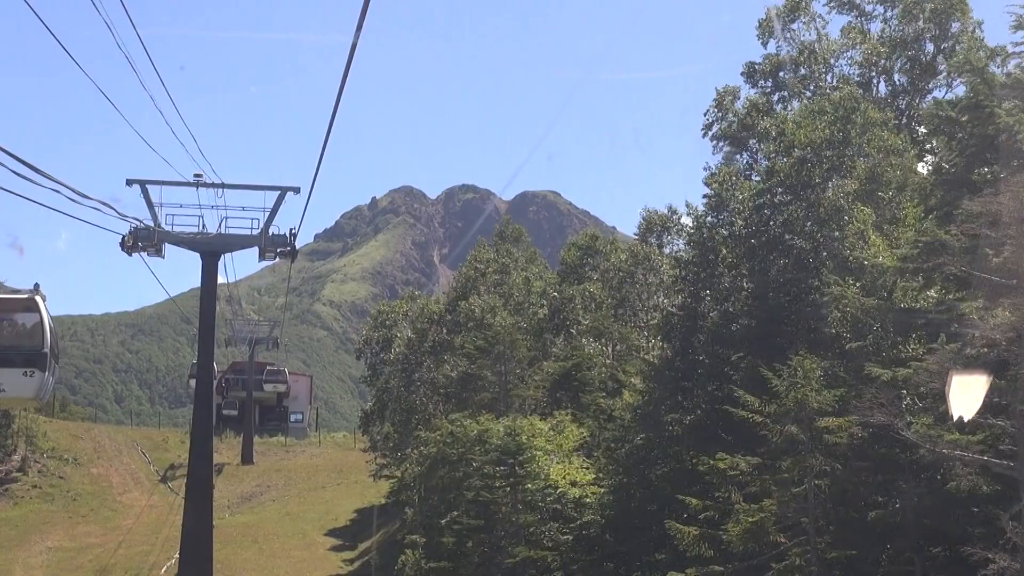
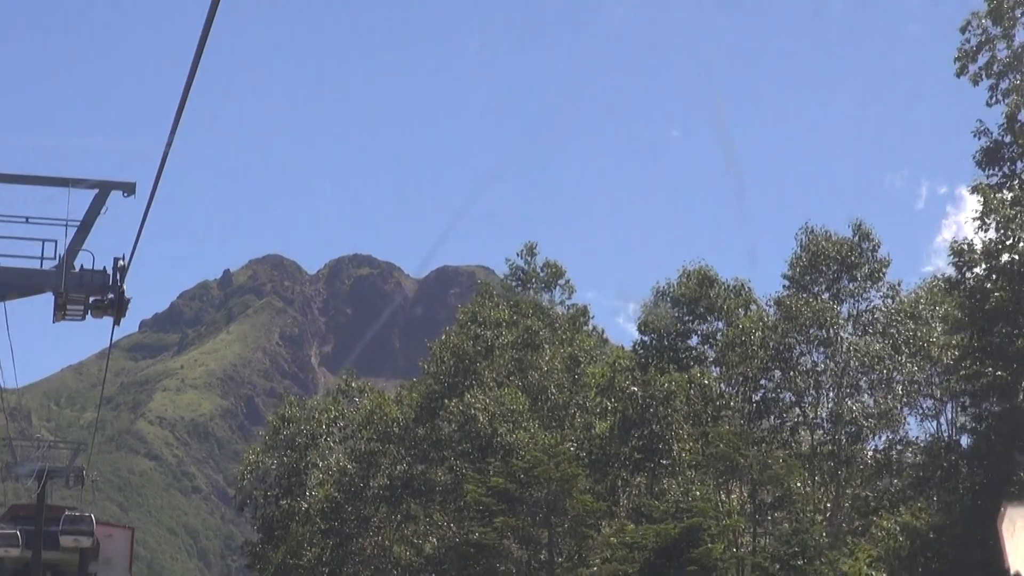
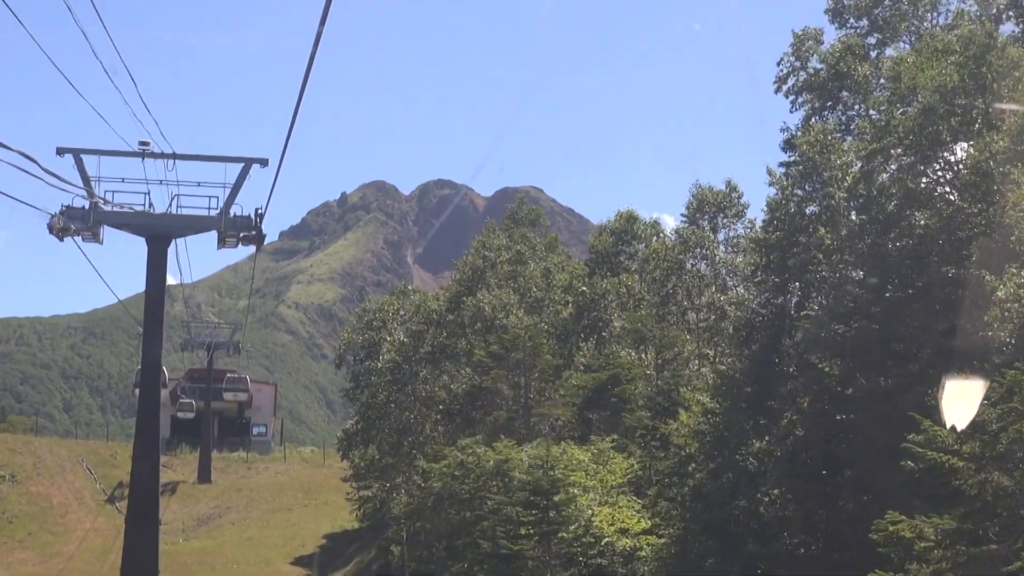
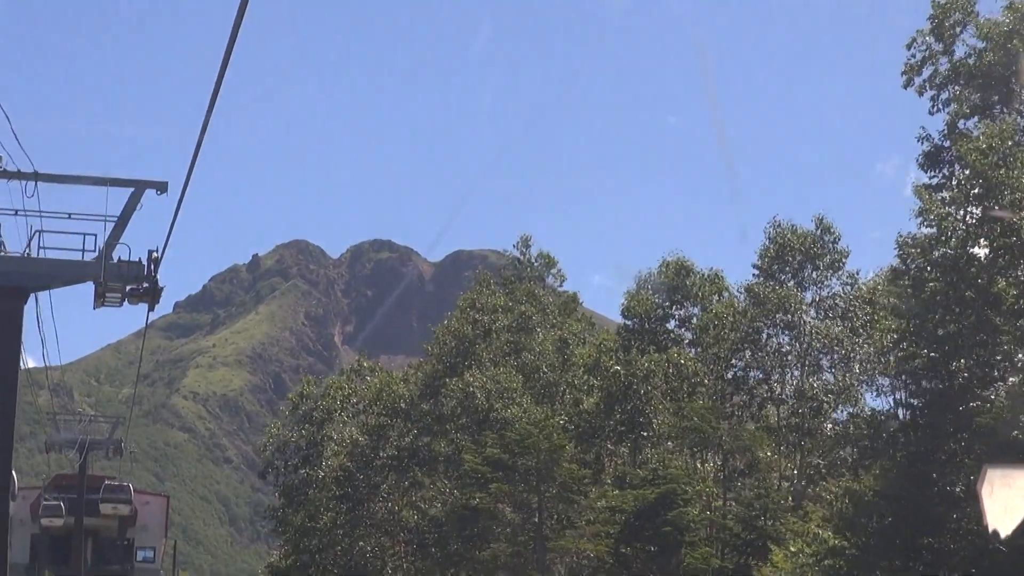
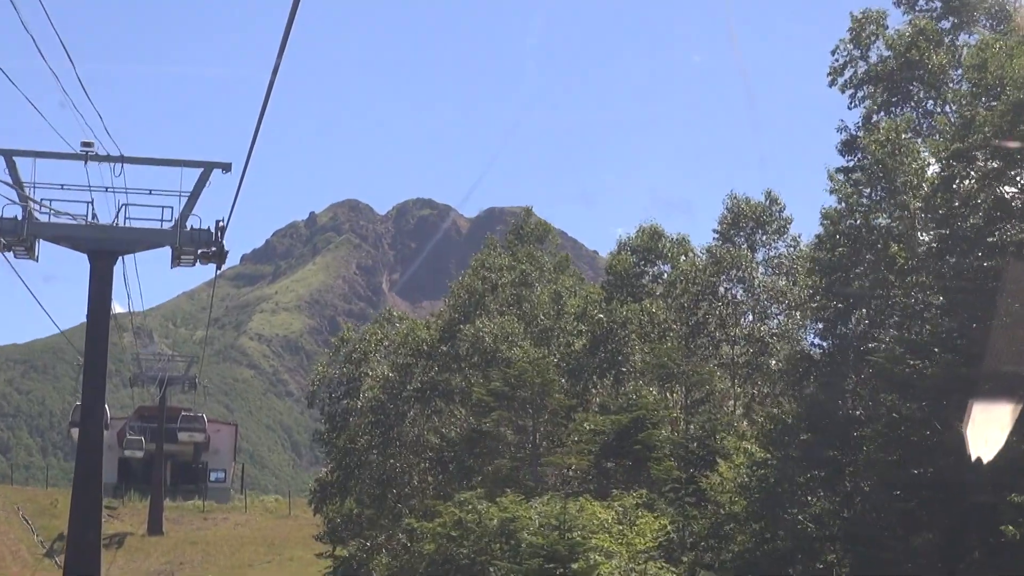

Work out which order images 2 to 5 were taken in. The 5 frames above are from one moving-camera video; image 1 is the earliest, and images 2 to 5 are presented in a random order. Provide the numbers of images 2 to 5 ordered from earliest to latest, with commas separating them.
3, 5, 4, 2
